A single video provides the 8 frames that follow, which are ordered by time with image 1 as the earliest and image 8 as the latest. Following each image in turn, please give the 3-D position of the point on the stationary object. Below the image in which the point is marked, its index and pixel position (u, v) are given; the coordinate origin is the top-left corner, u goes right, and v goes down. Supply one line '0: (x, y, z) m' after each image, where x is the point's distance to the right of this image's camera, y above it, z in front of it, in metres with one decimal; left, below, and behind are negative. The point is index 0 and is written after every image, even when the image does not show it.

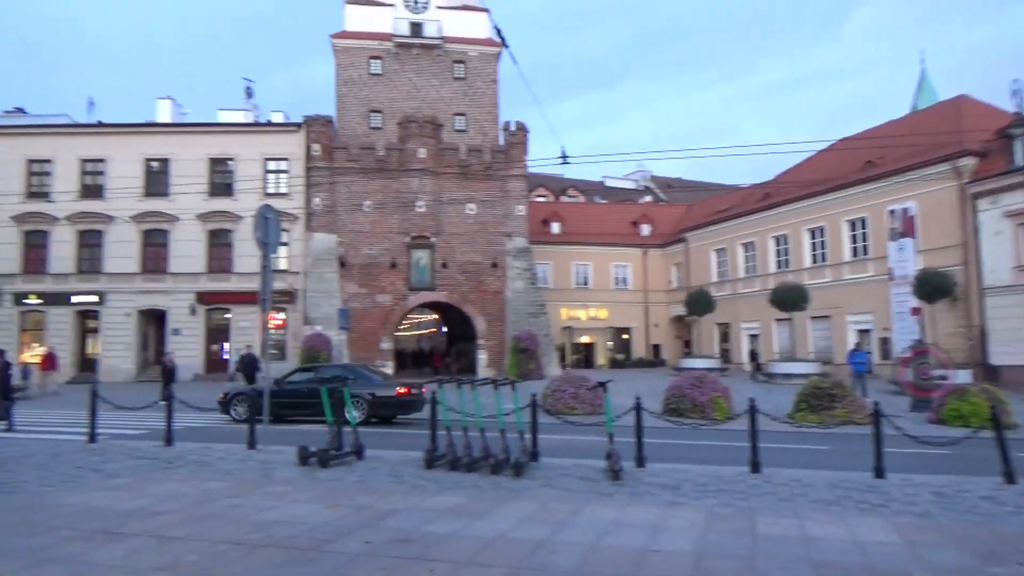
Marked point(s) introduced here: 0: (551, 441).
0: (+0.6, -2.3, +11.6) m
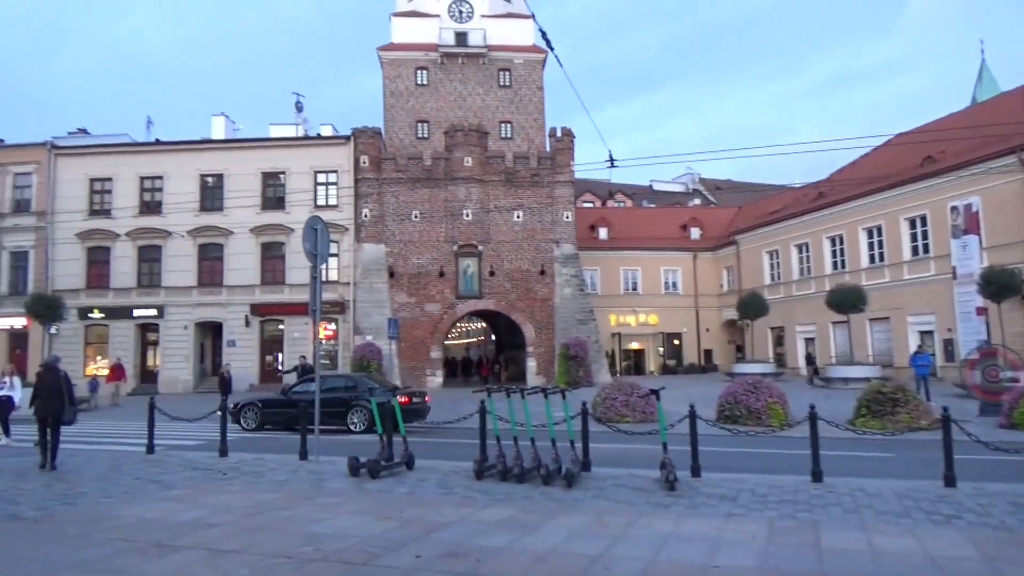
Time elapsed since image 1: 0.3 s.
0: (+1.4, -2.4, +11.4) m
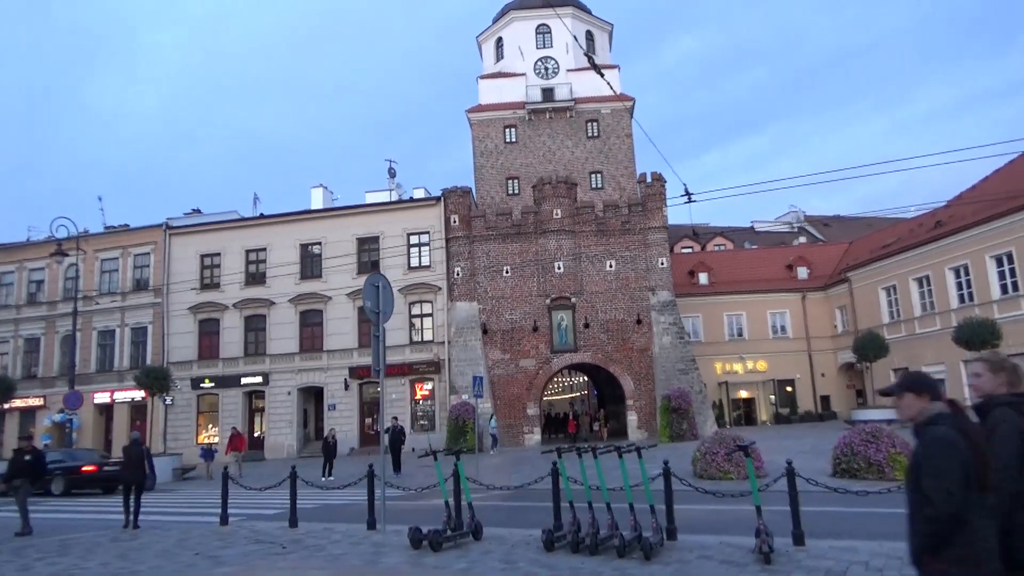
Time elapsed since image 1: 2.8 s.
0: (+2.5, -3.0, +10.3) m
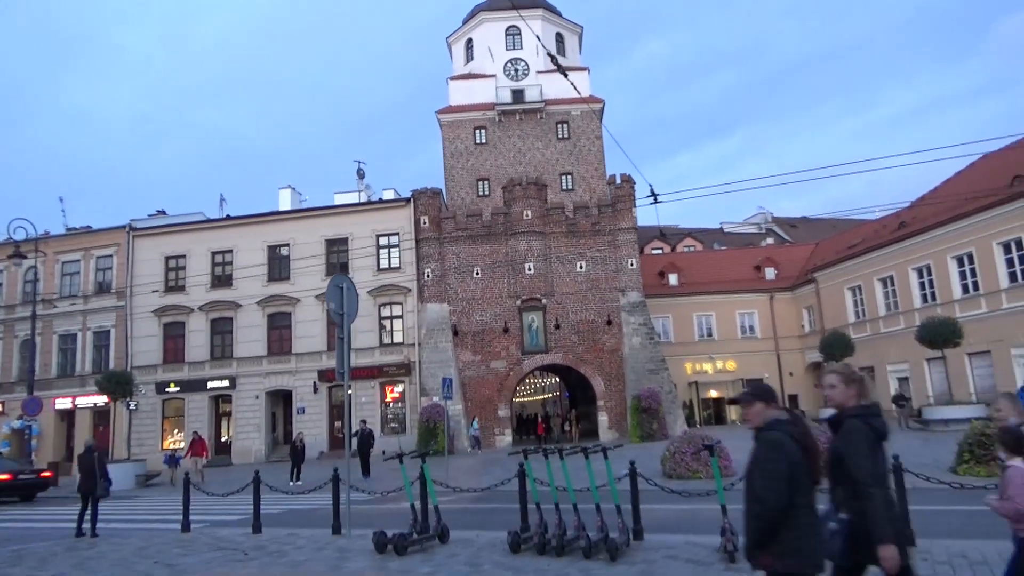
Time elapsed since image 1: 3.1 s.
0: (+2.0, -3.0, +10.3) m
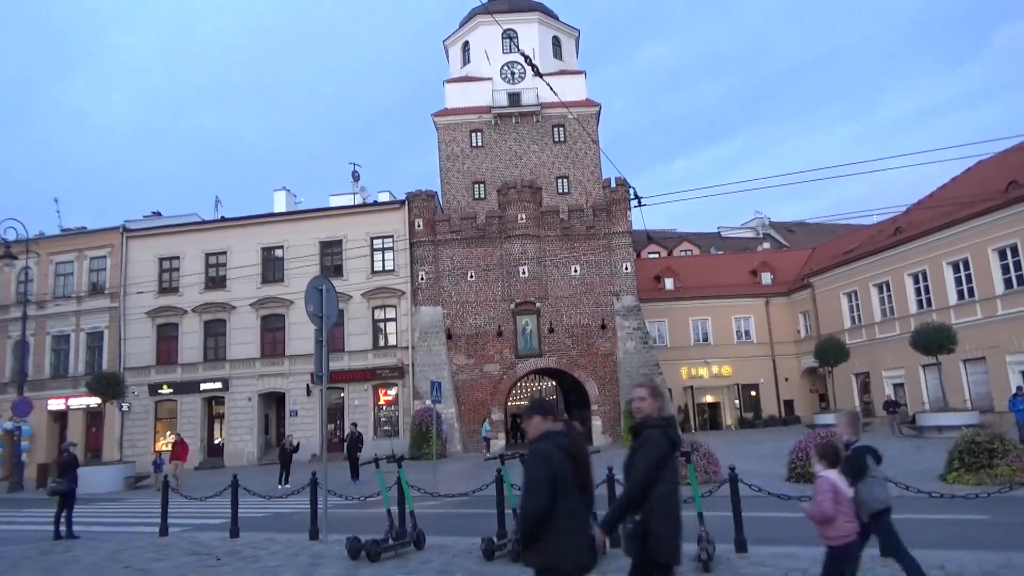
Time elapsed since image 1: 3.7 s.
0: (+1.8, -3.1, +10.2) m
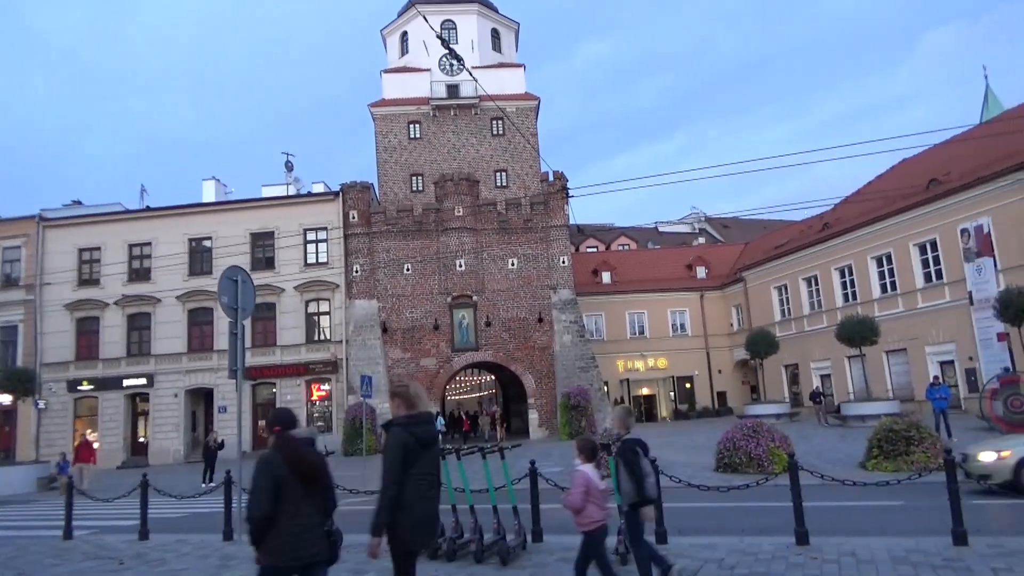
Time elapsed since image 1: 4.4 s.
0: (+0.8, -3.0, +10.1) m
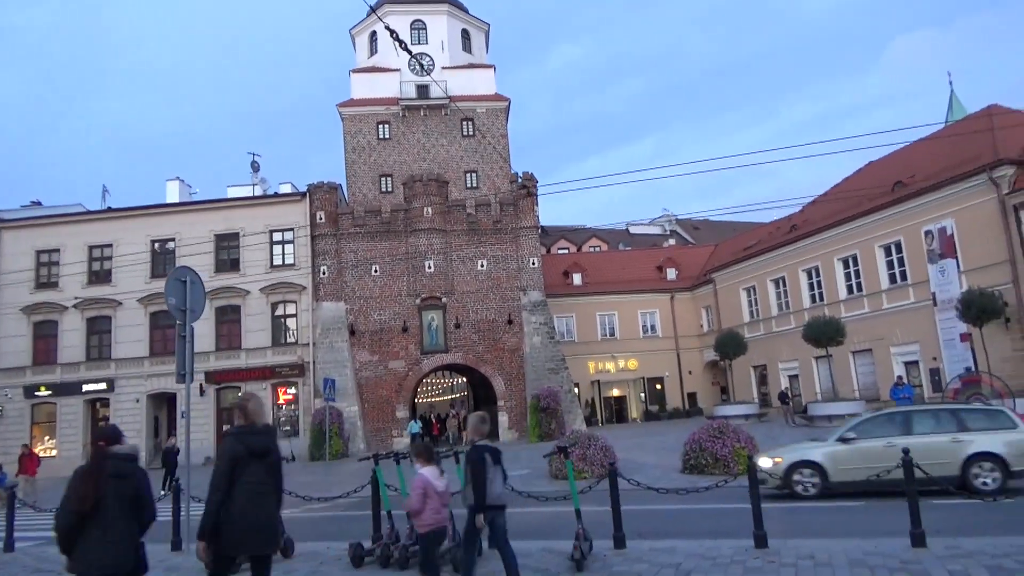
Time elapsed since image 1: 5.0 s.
0: (+0.3, -3.0, +10.0) m
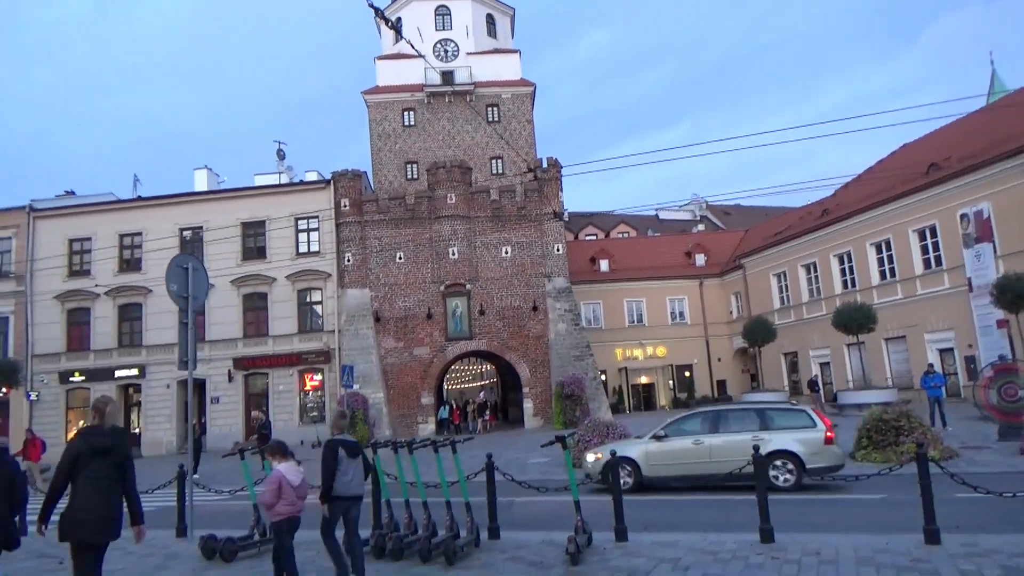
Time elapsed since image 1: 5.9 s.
0: (+0.4, -2.8, +9.8) m
